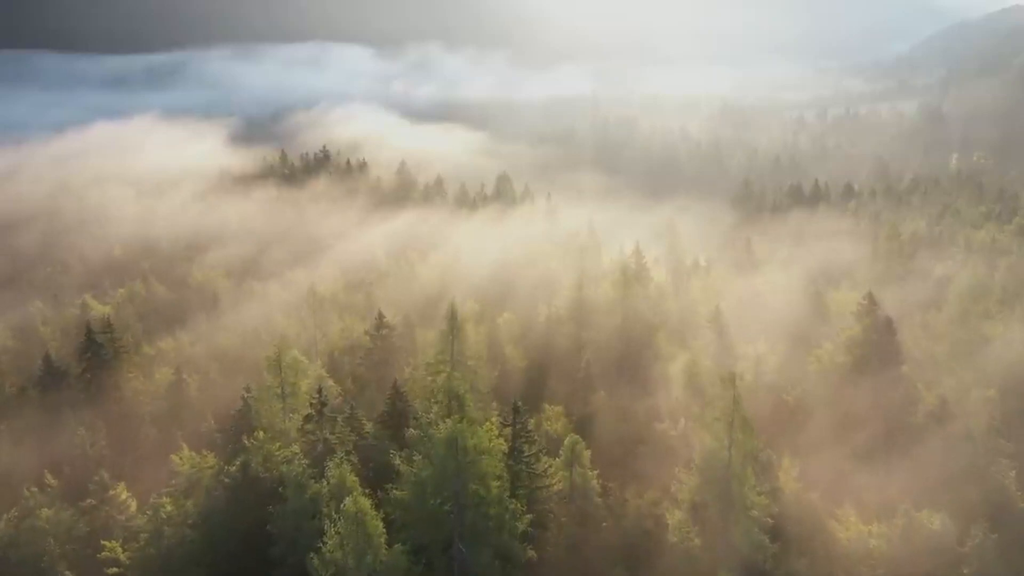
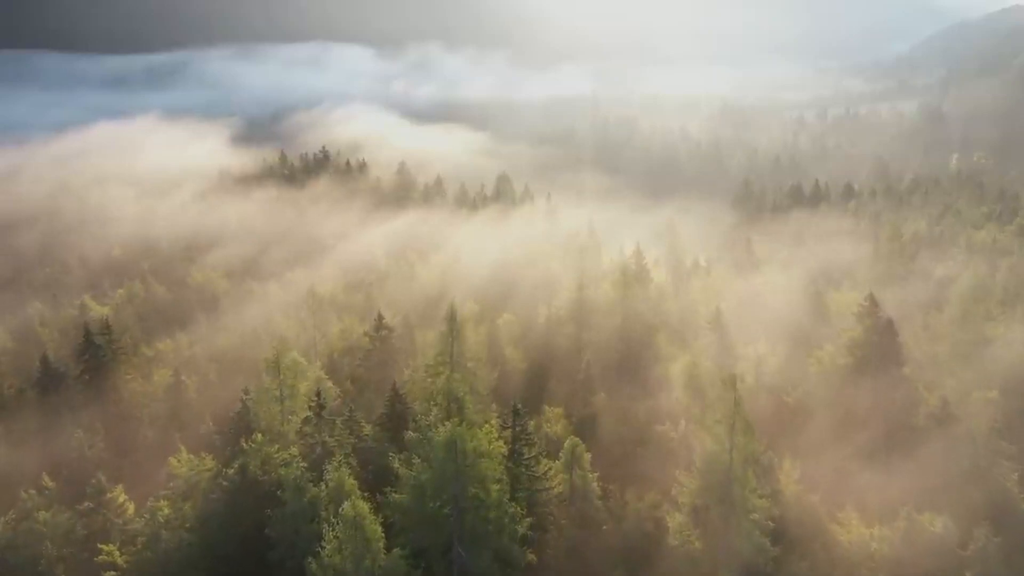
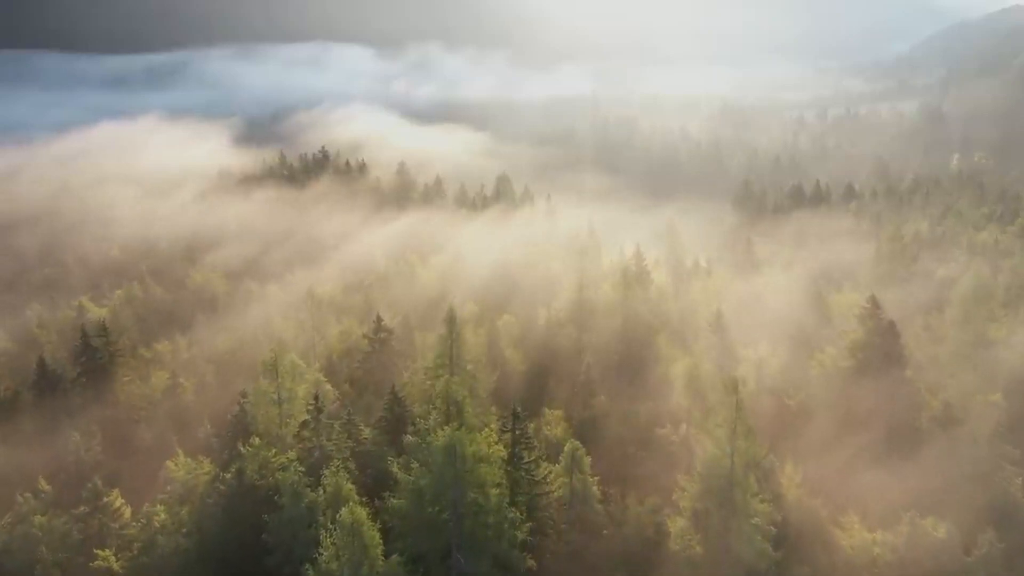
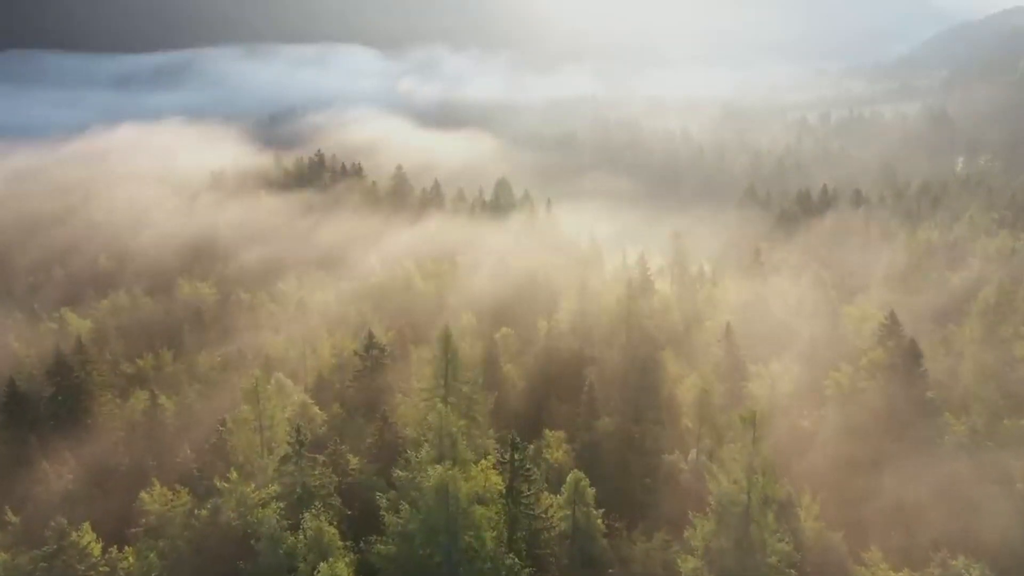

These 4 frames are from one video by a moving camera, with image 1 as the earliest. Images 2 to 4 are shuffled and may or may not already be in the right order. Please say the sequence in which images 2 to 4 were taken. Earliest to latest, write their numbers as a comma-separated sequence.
2, 3, 4
